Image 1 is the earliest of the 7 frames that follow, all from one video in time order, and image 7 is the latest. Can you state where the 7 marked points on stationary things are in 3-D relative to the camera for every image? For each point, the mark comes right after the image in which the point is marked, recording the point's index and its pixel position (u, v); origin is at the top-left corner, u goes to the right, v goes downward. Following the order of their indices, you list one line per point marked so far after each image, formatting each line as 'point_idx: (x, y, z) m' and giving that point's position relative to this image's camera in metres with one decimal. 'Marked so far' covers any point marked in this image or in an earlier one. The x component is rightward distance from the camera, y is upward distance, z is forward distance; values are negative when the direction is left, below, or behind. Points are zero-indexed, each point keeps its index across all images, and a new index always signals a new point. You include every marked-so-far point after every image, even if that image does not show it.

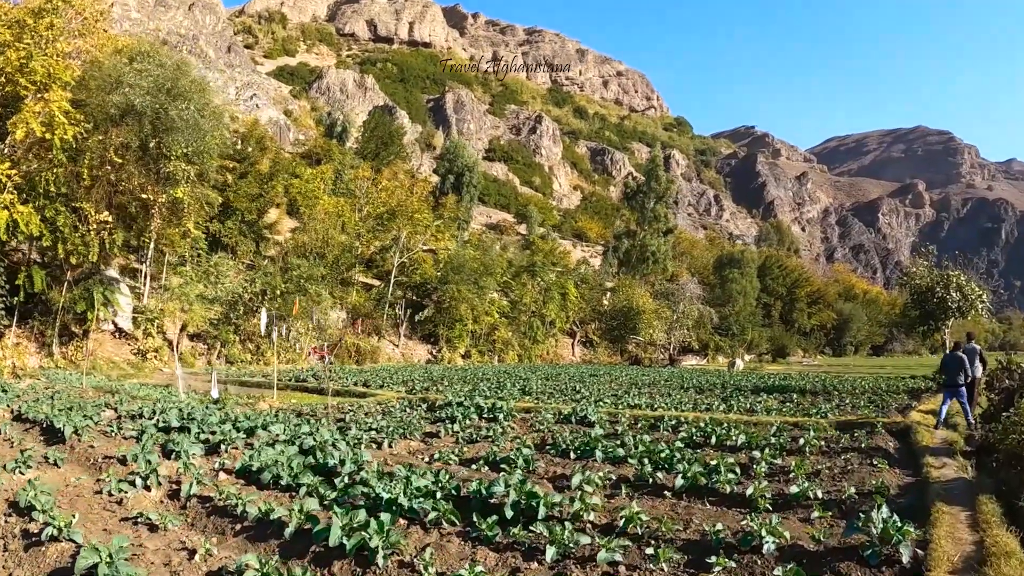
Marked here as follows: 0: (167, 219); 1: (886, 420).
0: (-10.3, +1.9, +19.1) m
1: (+5.3, -1.9, +9.6) m
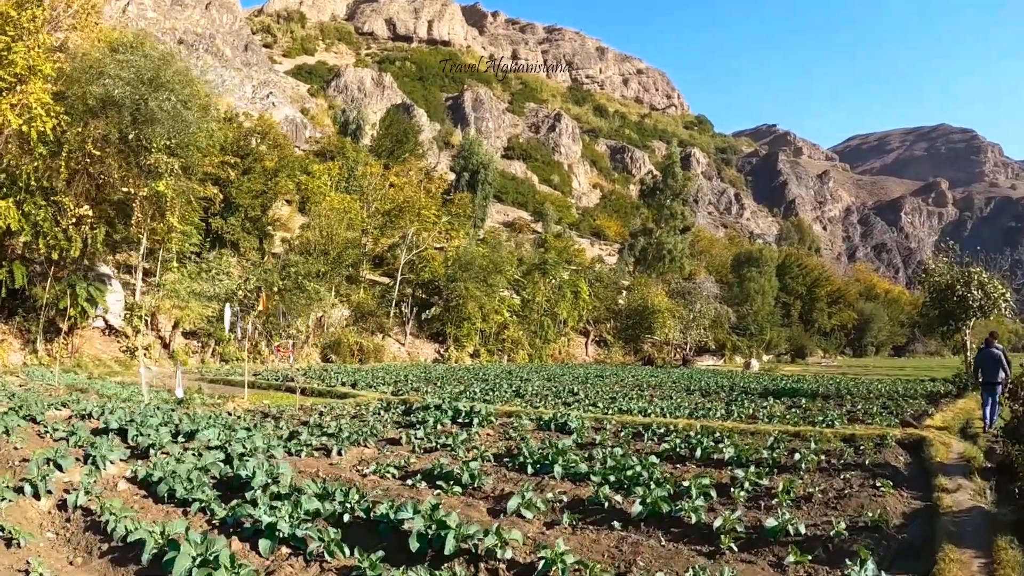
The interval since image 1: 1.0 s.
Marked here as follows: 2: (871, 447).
0: (-10.3, +2.0, +18.6) m
1: (+5.0, -1.8, +8.7) m
2: (+4.0, -1.8, +7.6) m
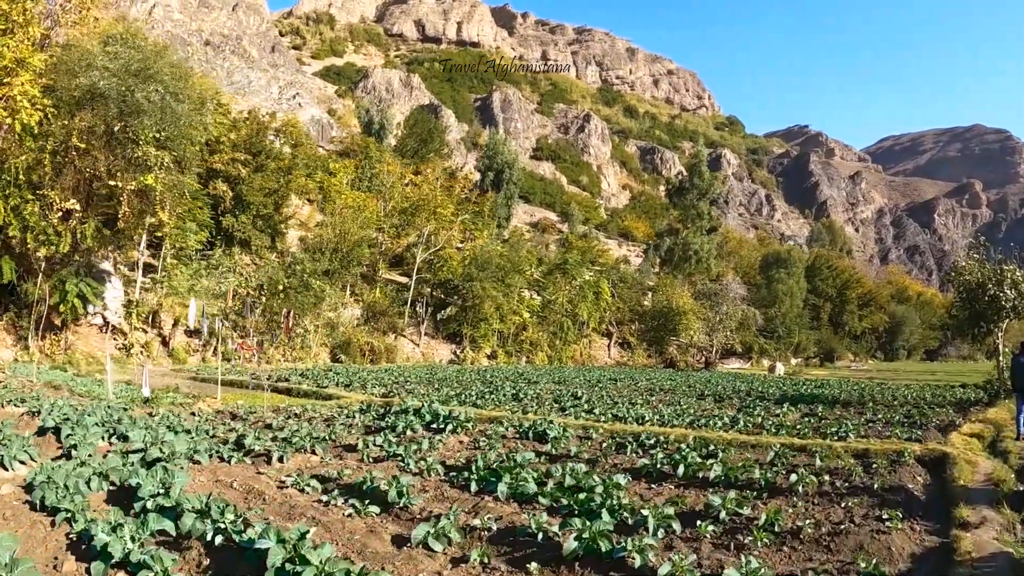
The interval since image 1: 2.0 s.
0: (-10.2, +2.1, +18.2) m
1: (+4.7, -1.8, +7.7) m
2: (+3.7, -1.8, +6.6) m
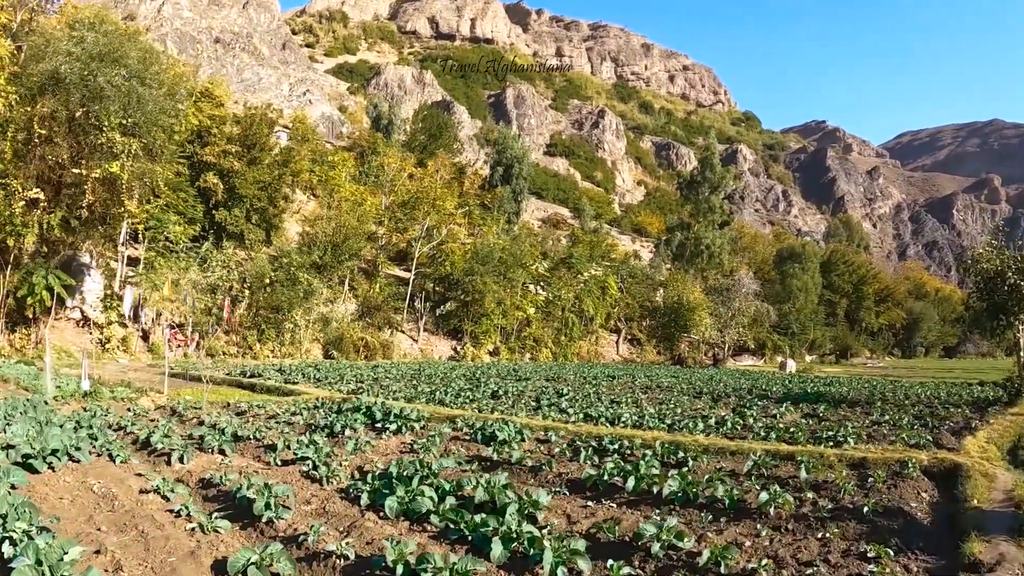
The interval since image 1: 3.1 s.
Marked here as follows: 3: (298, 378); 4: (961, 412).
0: (-10.5, +2.3, +17.5) m
1: (+4.1, -1.6, +6.6) m
2: (+3.1, -1.6, +5.6) m
3: (-5.1, -2.1, +16.1) m
4: (+6.9, -1.9, +10.3) m
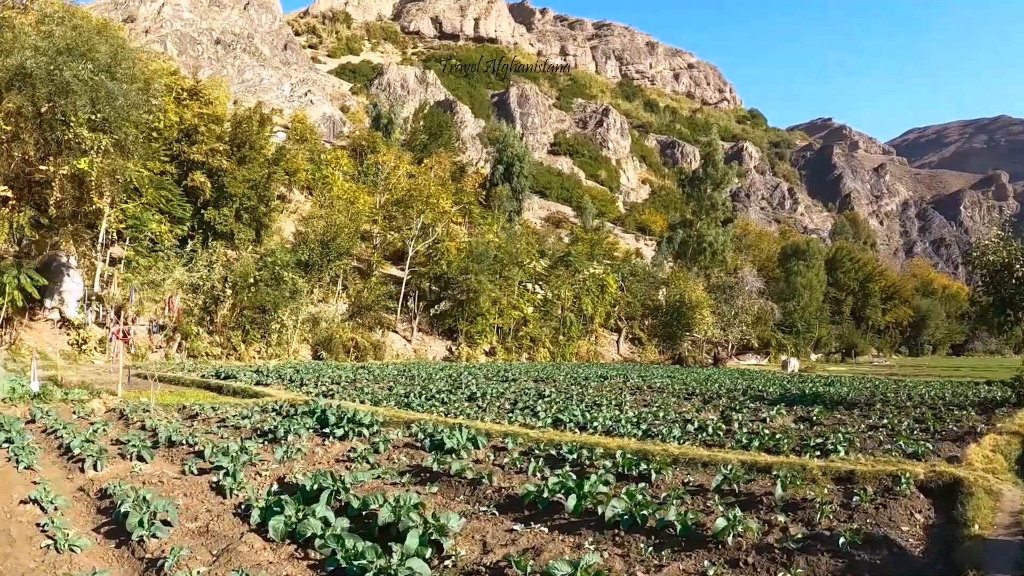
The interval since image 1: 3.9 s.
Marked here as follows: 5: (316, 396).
0: (-10.9, +2.3, +16.9) m
1: (+3.6, -1.5, +5.9) m
2: (+2.6, -1.5, +4.9) m
3: (-5.5, -2.1, +15.4) m
4: (+6.4, -1.8, +9.5) m
5: (-3.4, -1.9, +11.7) m
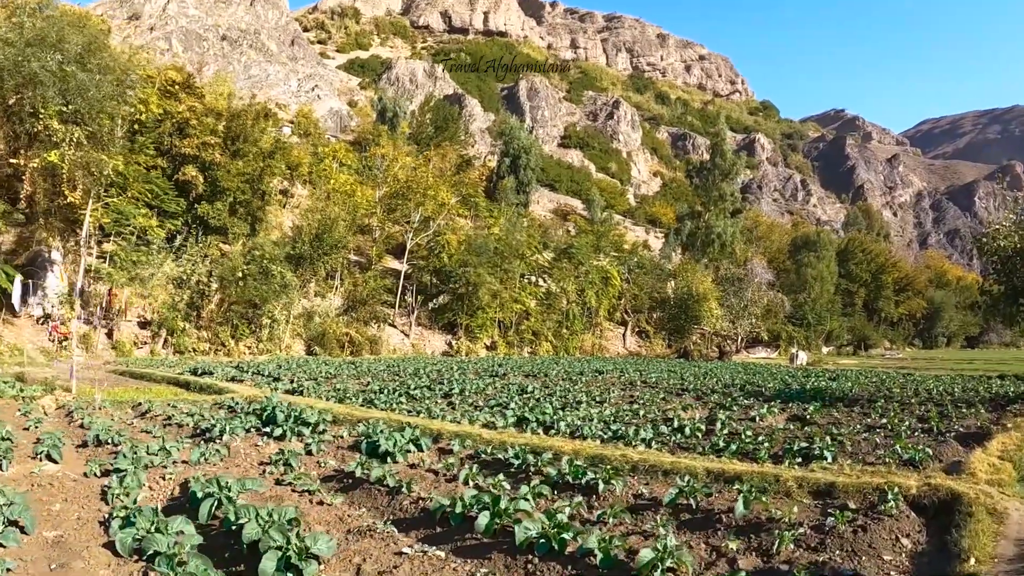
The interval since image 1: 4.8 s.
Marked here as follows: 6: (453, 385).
0: (-11.2, +2.4, +16.4) m
1: (+3.2, -1.4, +5.2) m
2: (+2.1, -1.4, +4.2) m
3: (-5.8, -1.9, +14.9) m
4: (+6.0, -1.6, +8.8) m
5: (-3.7, -1.8, +11.1) m
6: (-1.1, -2.0, +13.4) m
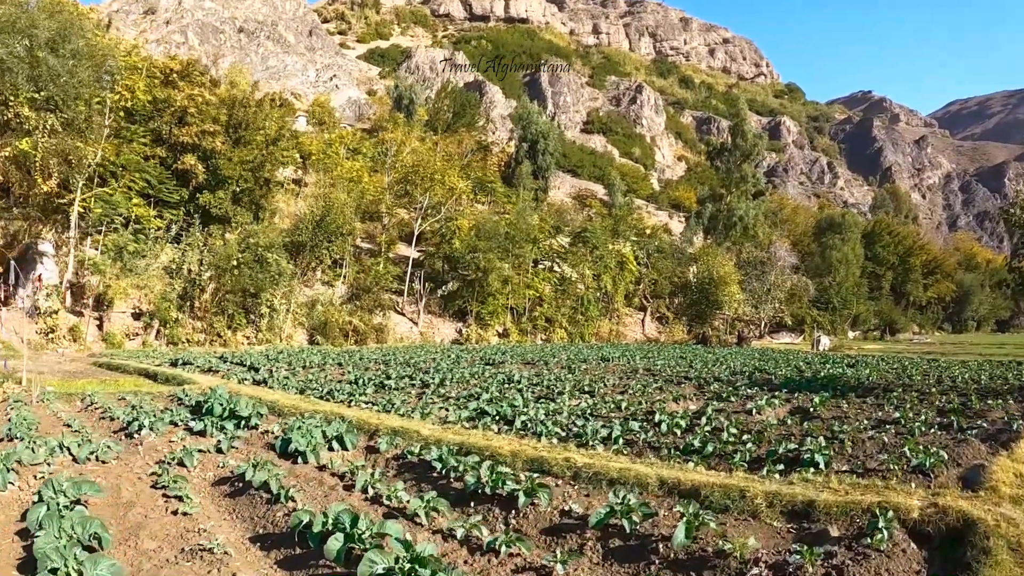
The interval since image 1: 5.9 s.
0: (-11.4, +2.7, +15.8) m
1: (+2.6, -1.2, +4.2) m
2: (+1.6, -1.2, +3.2) m
3: (-6.0, -1.7, +14.2) m
4: (+5.6, -1.3, +7.7) m
5: (-4.0, -1.5, +10.4) m
6: (-1.4, -1.6, +12.6) m
